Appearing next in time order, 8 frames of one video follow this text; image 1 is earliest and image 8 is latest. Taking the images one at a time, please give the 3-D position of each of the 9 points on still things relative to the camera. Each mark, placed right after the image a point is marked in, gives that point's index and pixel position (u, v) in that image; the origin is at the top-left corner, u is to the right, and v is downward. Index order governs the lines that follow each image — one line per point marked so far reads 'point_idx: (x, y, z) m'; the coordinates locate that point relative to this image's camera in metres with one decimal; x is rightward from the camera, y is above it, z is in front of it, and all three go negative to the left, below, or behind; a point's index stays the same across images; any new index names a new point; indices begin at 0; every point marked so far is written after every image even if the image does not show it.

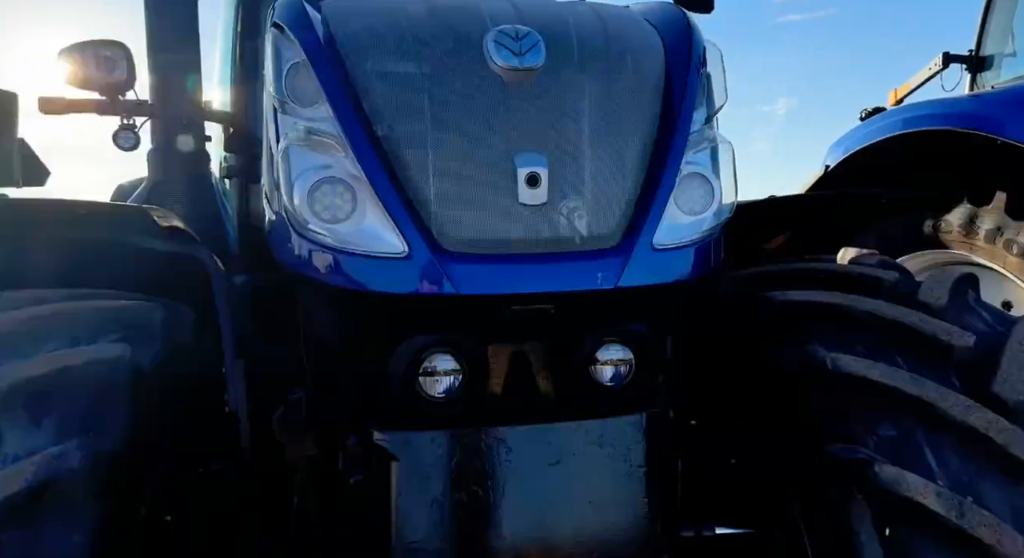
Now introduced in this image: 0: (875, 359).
0: (+0.6, -0.1, +1.2) m
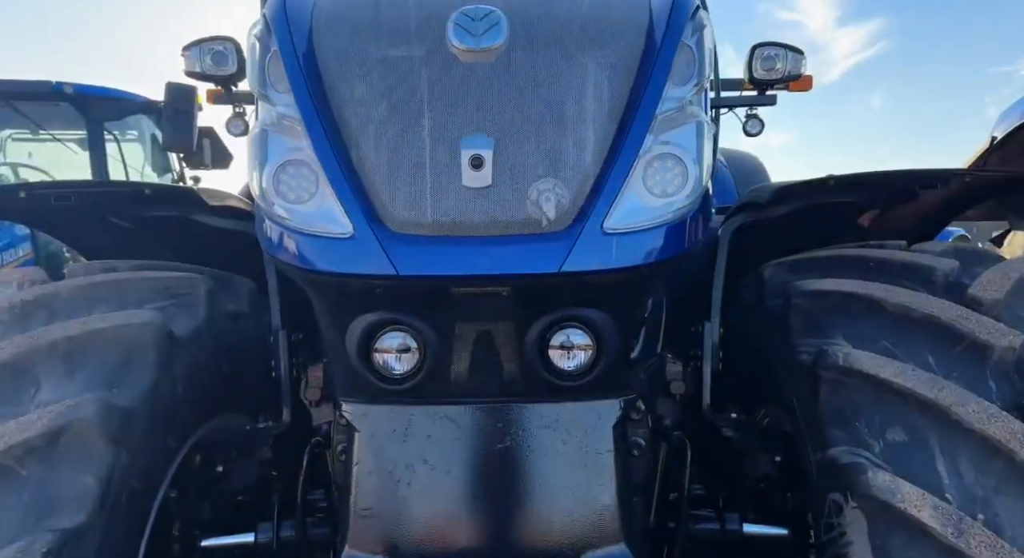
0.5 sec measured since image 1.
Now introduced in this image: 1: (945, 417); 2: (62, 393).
0: (+0.6, -0.1, +1.0) m
1: (+0.6, -0.2, +1.0) m
2: (-0.6, -0.2, +1.0) m
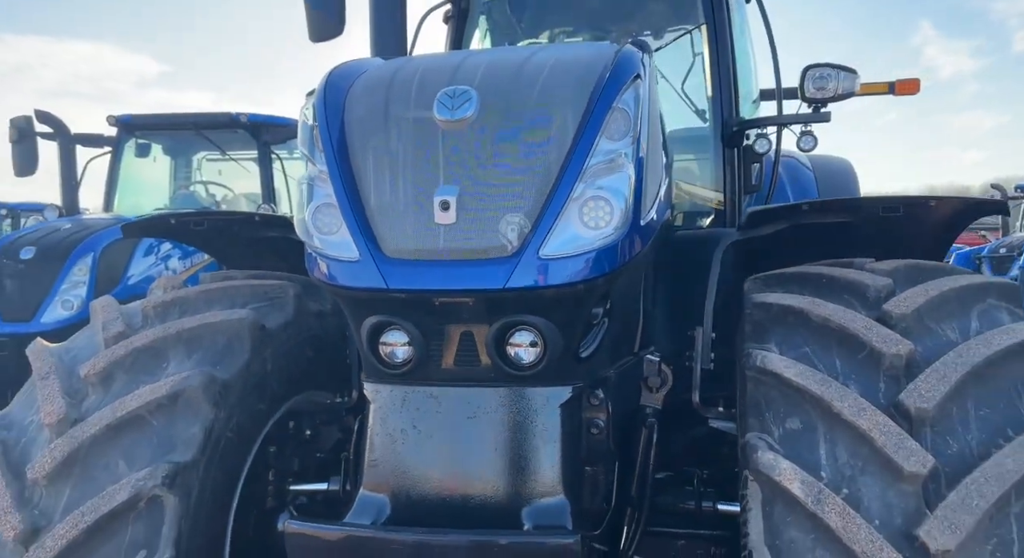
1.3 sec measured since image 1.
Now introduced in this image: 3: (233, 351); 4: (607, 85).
0: (+0.5, -0.1, +1.2) m
1: (+0.5, -0.2, +1.1) m
2: (-0.7, -0.2, +1.4) m
3: (-0.6, -0.2, +1.5) m
4: (+0.2, +0.4, +1.3) m
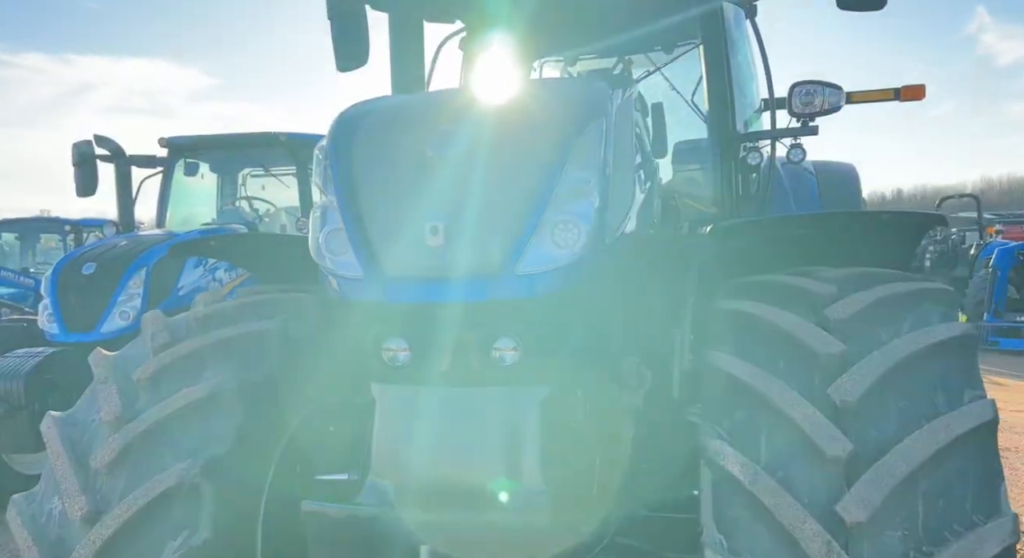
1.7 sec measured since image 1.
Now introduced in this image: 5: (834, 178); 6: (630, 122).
0: (+0.5, -0.2, +1.4) m
1: (+0.5, -0.2, +1.3) m
2: (-0.7, -0.2, +1.6) m
3: (-0.6, -0.2, +1.7) m
4: (+0.1, +0.3, +1.4) m
5: (+1.5, +0.5, +3.2) m
6: (+0.3, +0.4, +1.6) m
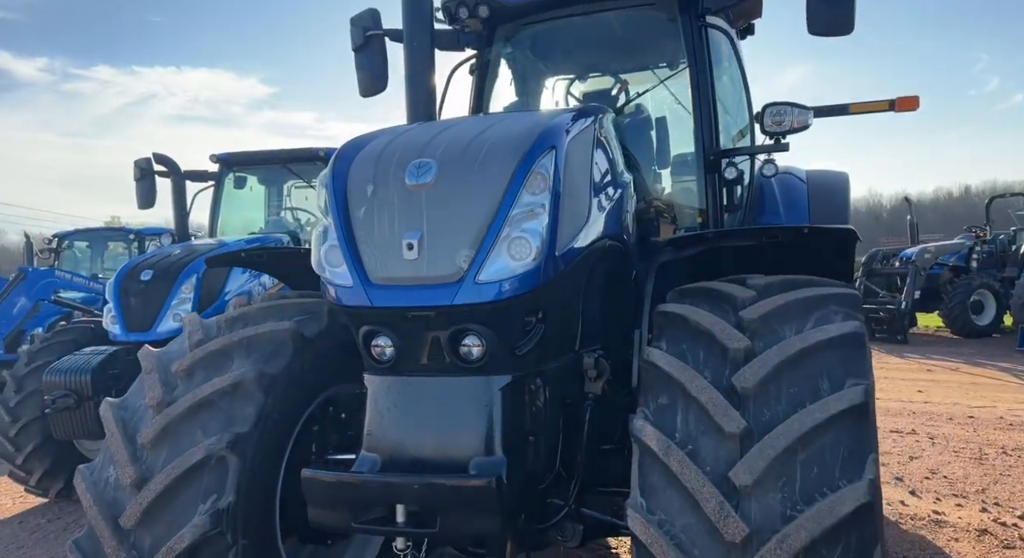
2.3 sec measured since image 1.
0: (+0.4, -0.2, +1.6) m
1: (+0.4, -0.2, +1.5) m
2: (-0.7, -0.2, +1.9) m
3: (-0.7, -0.2, +2.0) m
4: (0.0, +0.3, +1.7) m
5: (+1.5, +0.4, +3.3) m
6: (+0.2, +0.3, +1.9) m
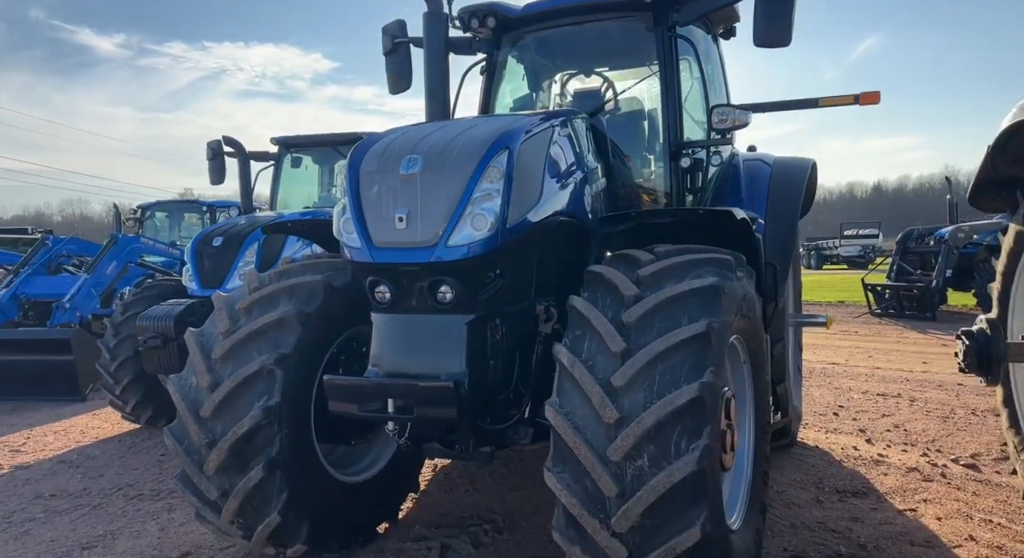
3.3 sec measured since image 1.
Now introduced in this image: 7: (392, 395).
0: (+0.3, -0.1, +2.2) m
1: (+0.2, -0.1, +2.1) m
2: (-0.8, -0.1, +2.6) m
3: (-0.8, -0.1, +2.7) m
4: (-0.1, +0.4, +2.3) m
5: (+1.5, +0.6, +3.8) m
6: (+0.1, +0.5, +2.5) m
7: (-0.4, -0.4, +2.2) m
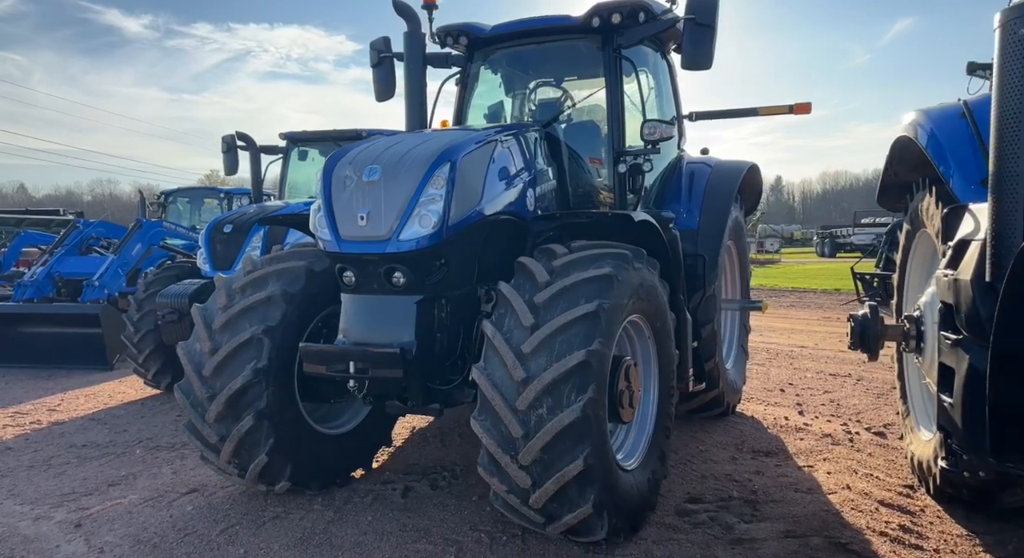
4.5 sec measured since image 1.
0: (0.0, 0.0, +2.7) m
1: (0.0, -0.1, +2.6) m
2: (-1.1, 0.0, +3.2) m
3: (-1.0, 0.0, +3.2) m
4: (-0.3, +0.5, +2.8) m
5: (+1.3, +0.7, +4.3) m
6: (-0.1, +0.5, +3.0) m
7: (-0.6, -0.3, +2.7) m
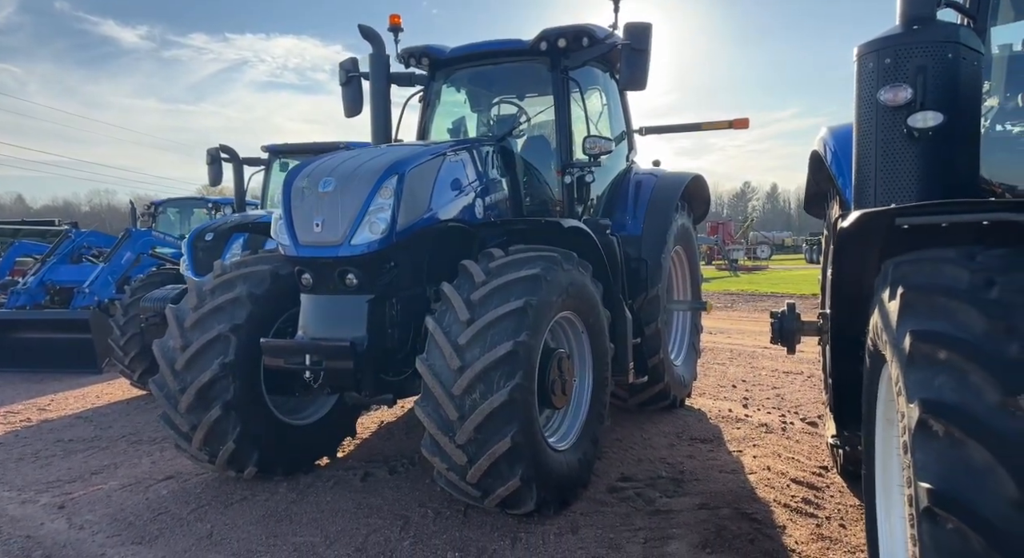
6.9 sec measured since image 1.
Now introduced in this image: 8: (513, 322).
0: (-0.3, 0.0, +3.0) m
1: (-0.3, -0.1, +2.9) m
2: (-1.3, 0.0, +3.5) m
3: (-1.3, 0.0, +3.5) m
4: (-0.6, +0.5, +3.1) m
5: (+1.1, +0.7, +4.6) m
6: (-0.4, +0.5, +3.3) m
7: (-0.9, -0.3, +3.0) m
8: (0.0, -0.2, +2.8) m
